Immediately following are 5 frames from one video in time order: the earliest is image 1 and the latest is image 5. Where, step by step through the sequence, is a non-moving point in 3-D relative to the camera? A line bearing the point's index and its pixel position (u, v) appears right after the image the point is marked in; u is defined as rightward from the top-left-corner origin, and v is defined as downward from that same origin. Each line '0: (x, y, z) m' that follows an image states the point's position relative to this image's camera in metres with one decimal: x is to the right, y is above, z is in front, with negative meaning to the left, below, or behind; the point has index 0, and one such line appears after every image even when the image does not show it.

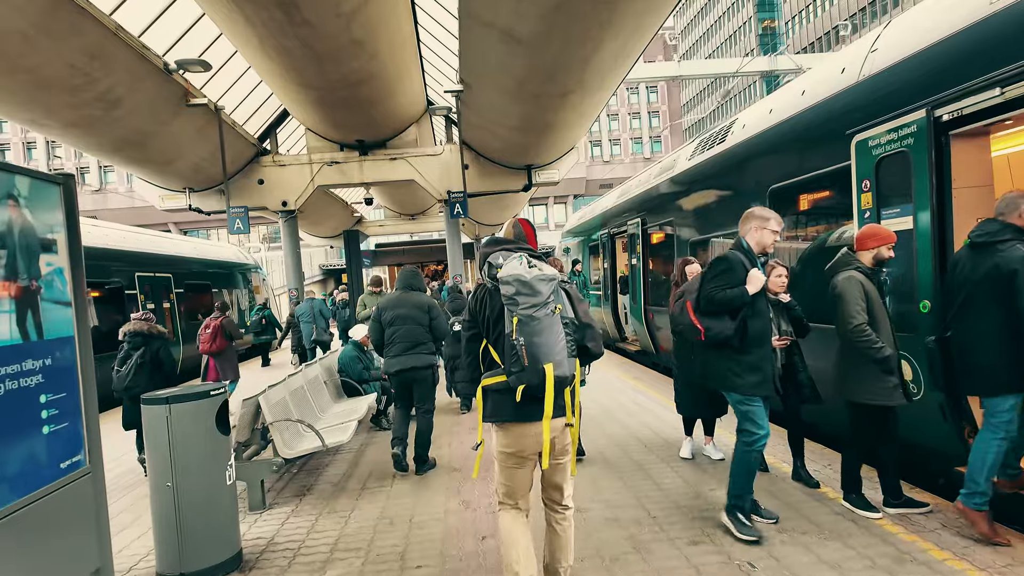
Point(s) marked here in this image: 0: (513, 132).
0: (0.0, +2.4, +9.4) m
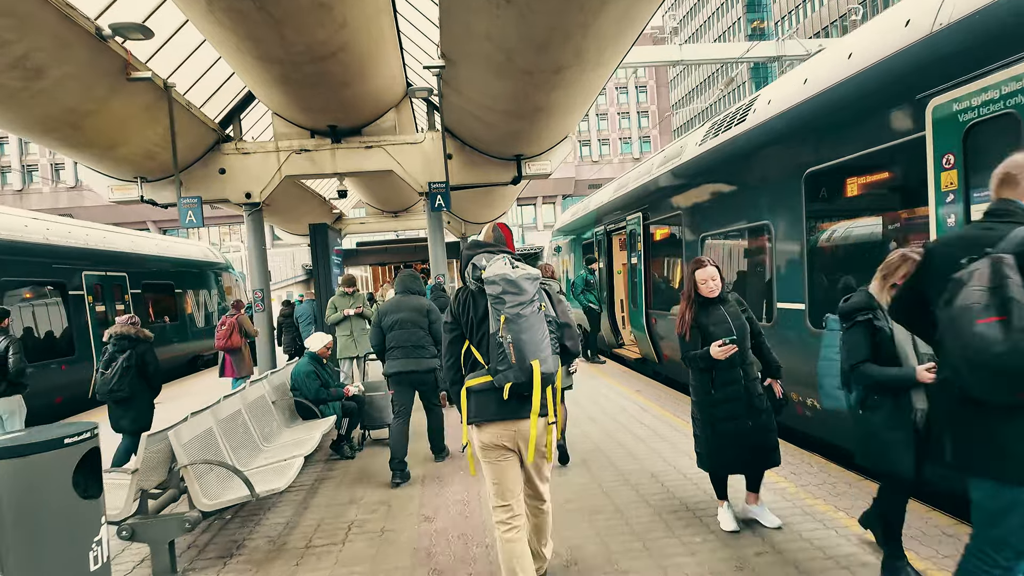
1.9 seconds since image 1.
0: (-0.2, +2.4, +8.5) m
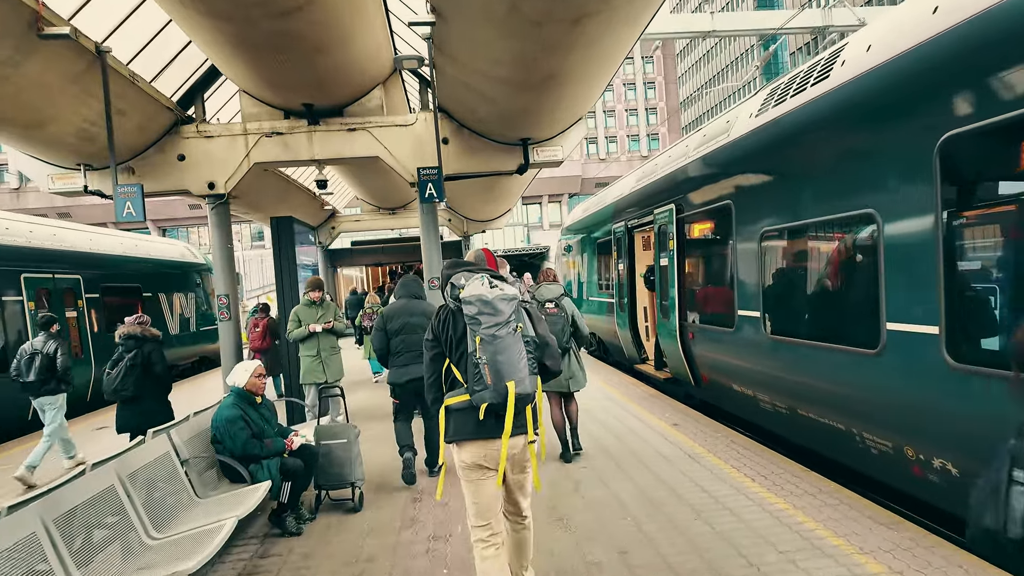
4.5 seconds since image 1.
0: (-0.1, +2.3, +7.1) m
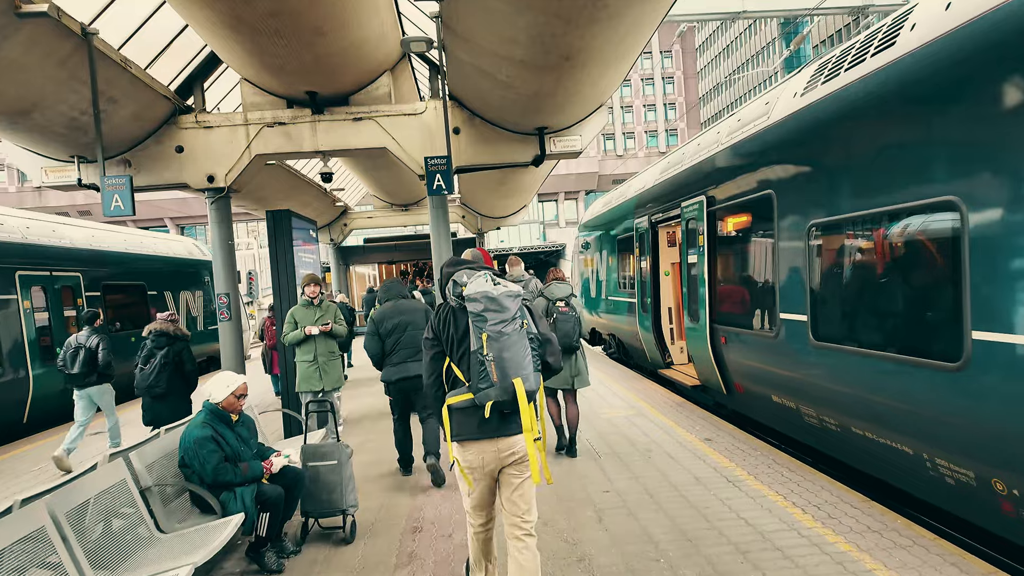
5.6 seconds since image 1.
0: (0.0, +2.3, +6.5) m
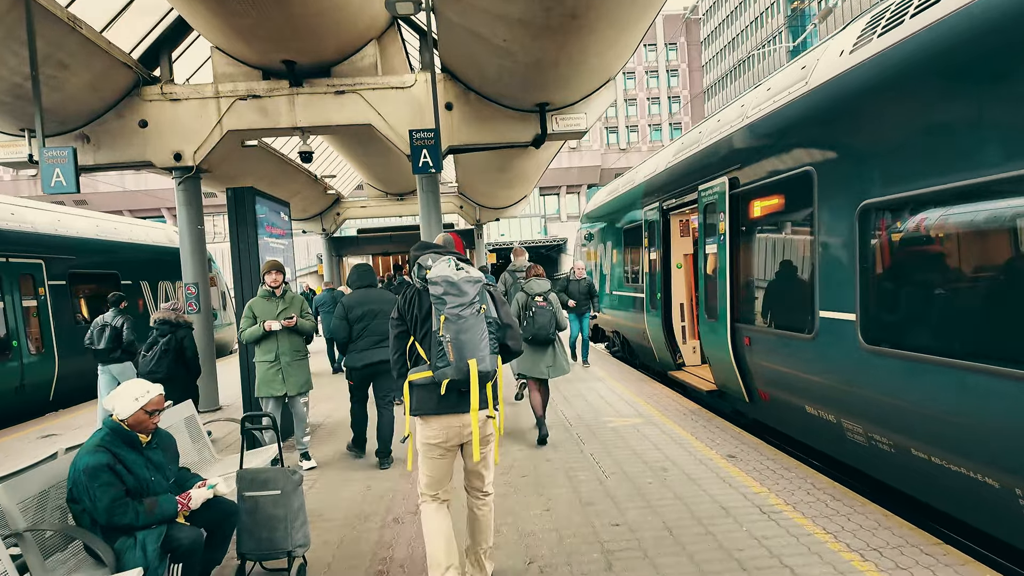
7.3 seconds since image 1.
0: (0.0, +2.4, +5.8) m
